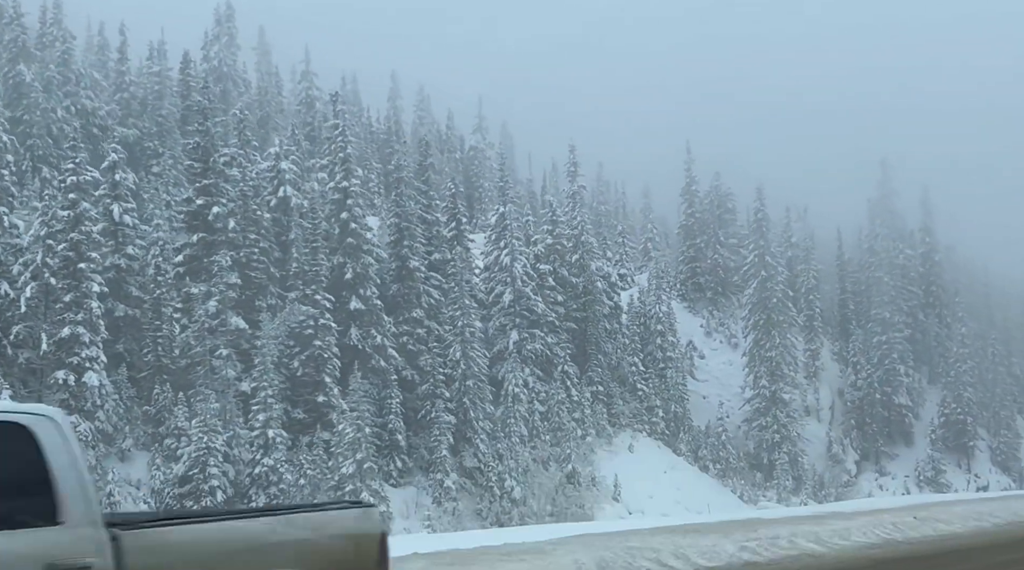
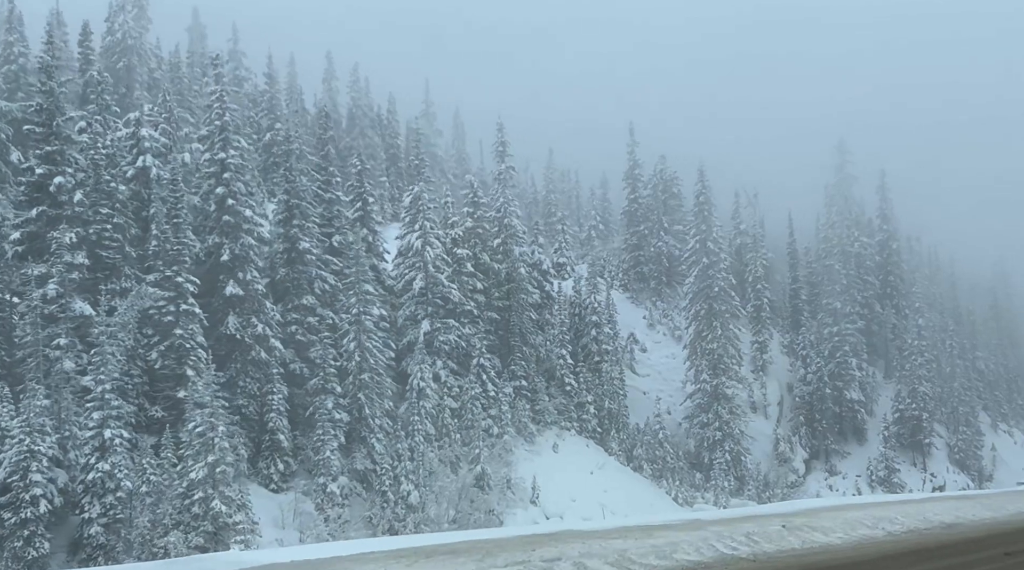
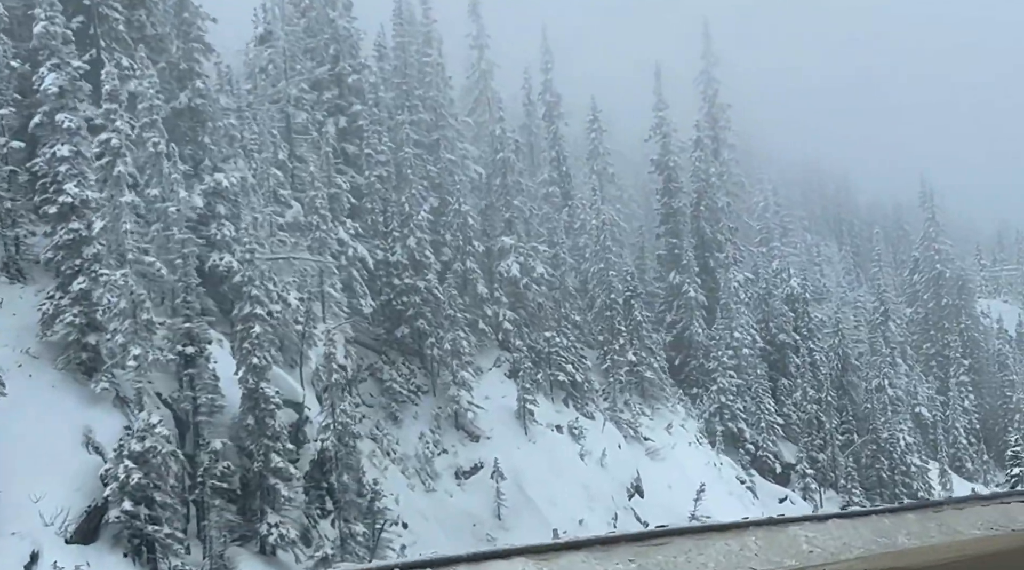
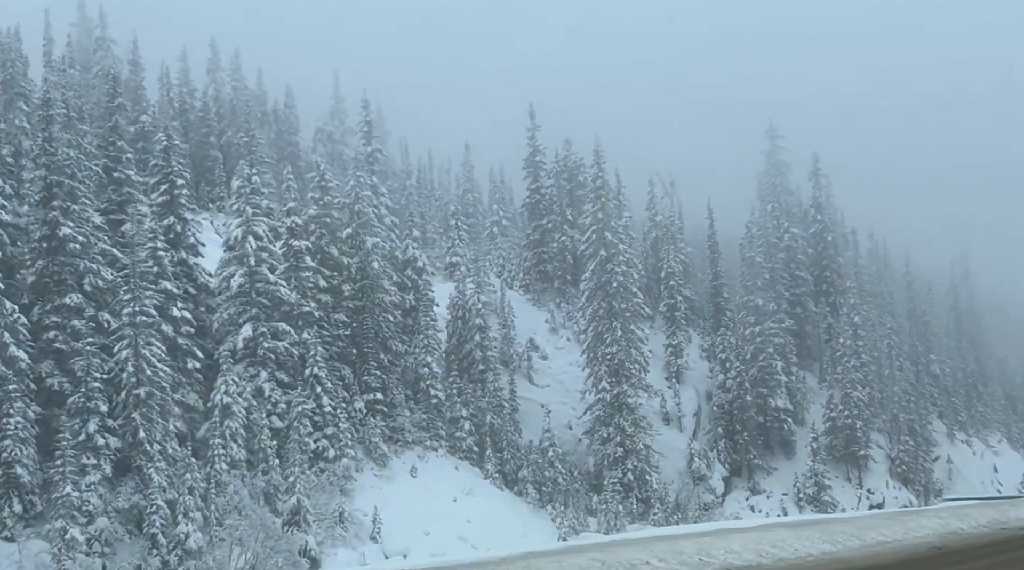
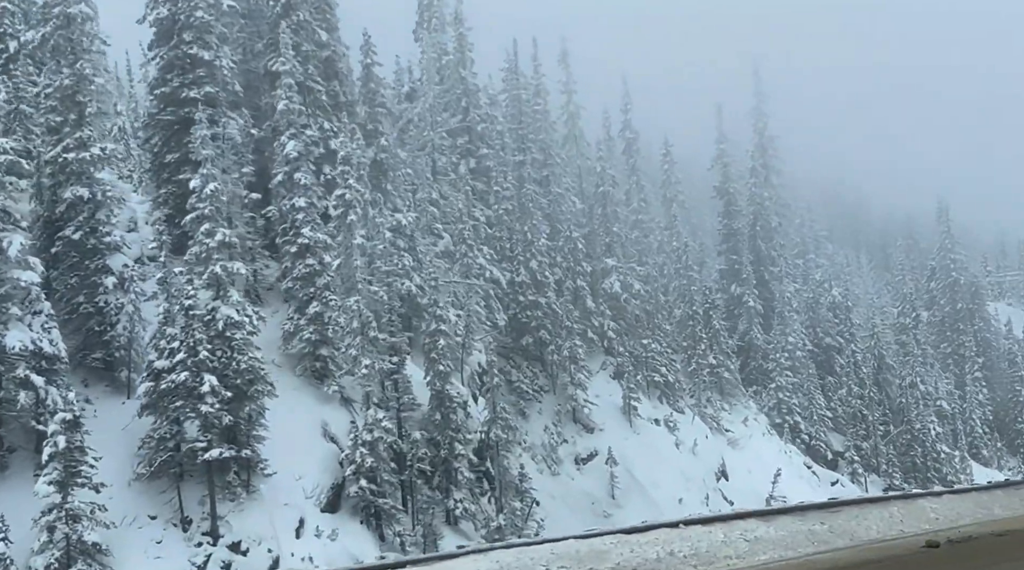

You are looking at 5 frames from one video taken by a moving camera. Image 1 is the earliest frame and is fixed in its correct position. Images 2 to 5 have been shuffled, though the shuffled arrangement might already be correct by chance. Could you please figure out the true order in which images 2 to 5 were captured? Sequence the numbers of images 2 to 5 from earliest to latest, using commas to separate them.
2, 4, 5, 3
